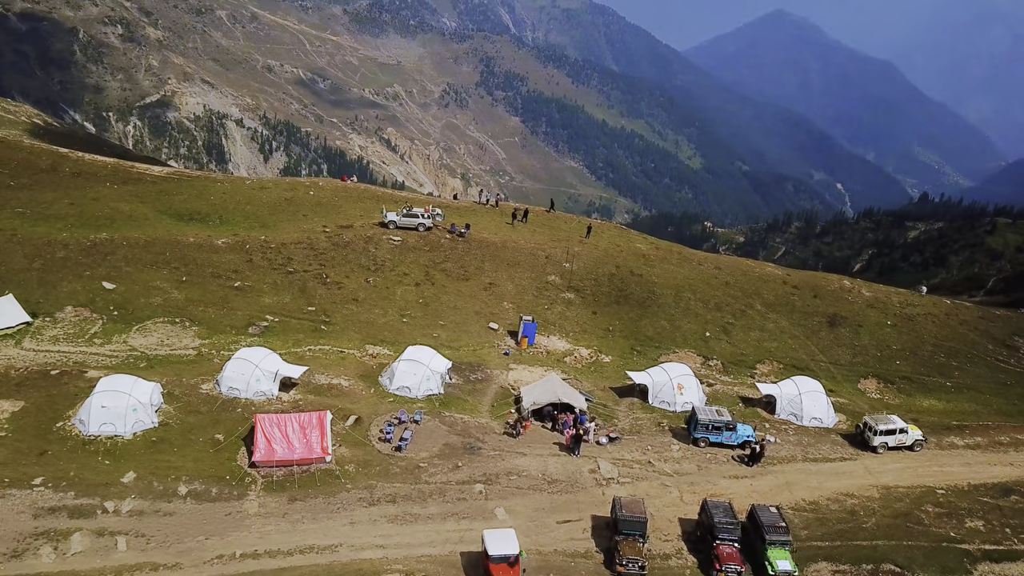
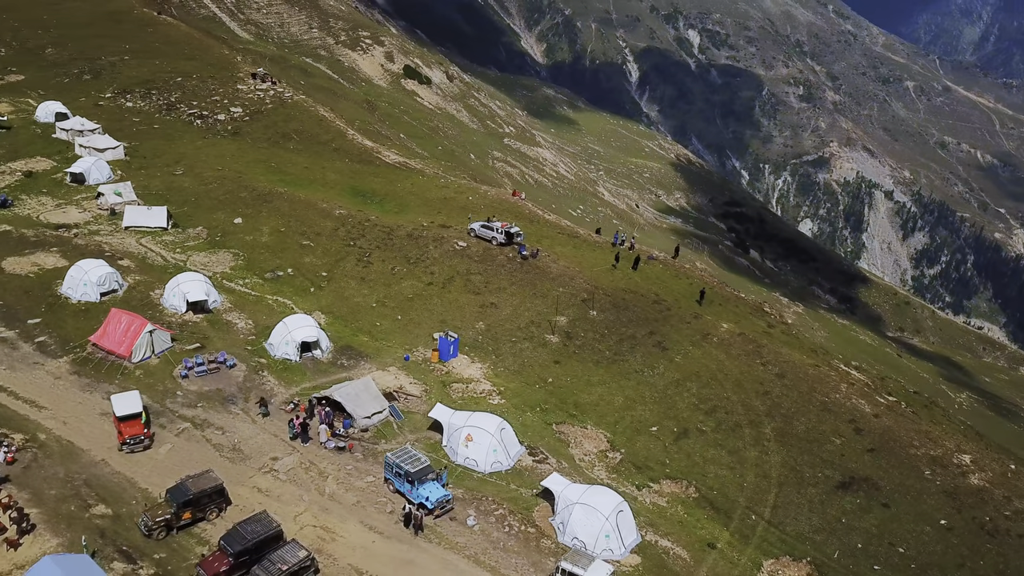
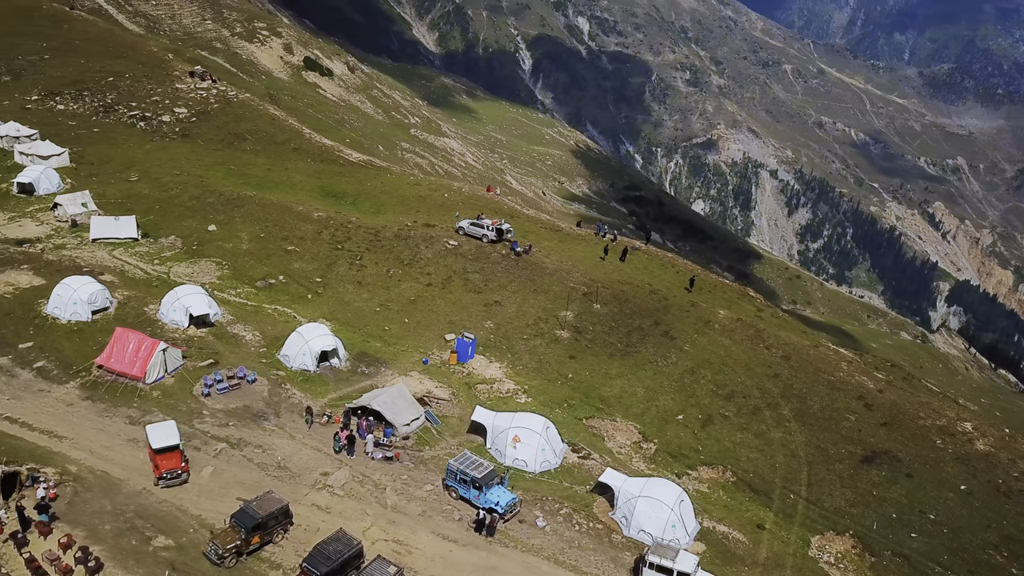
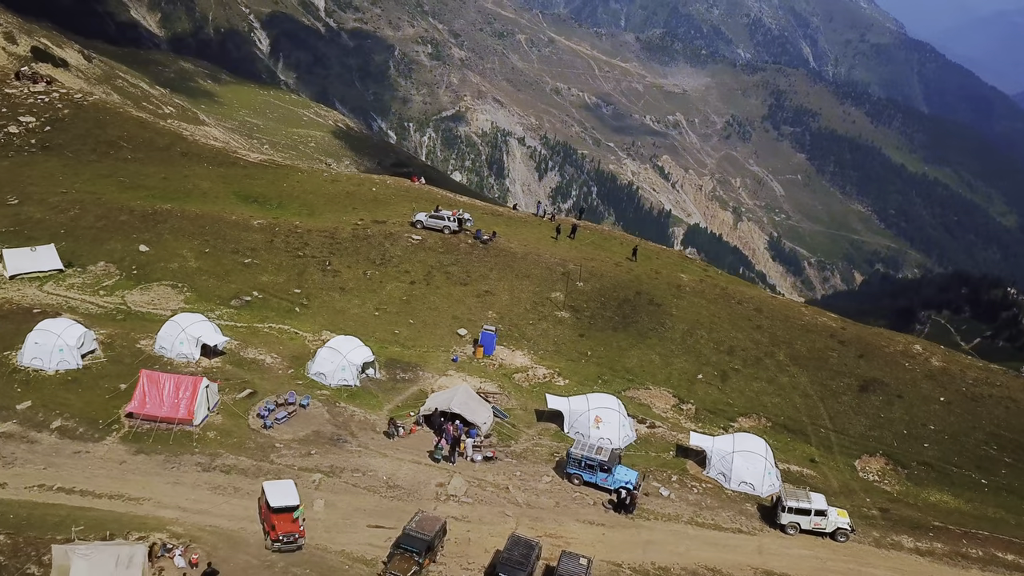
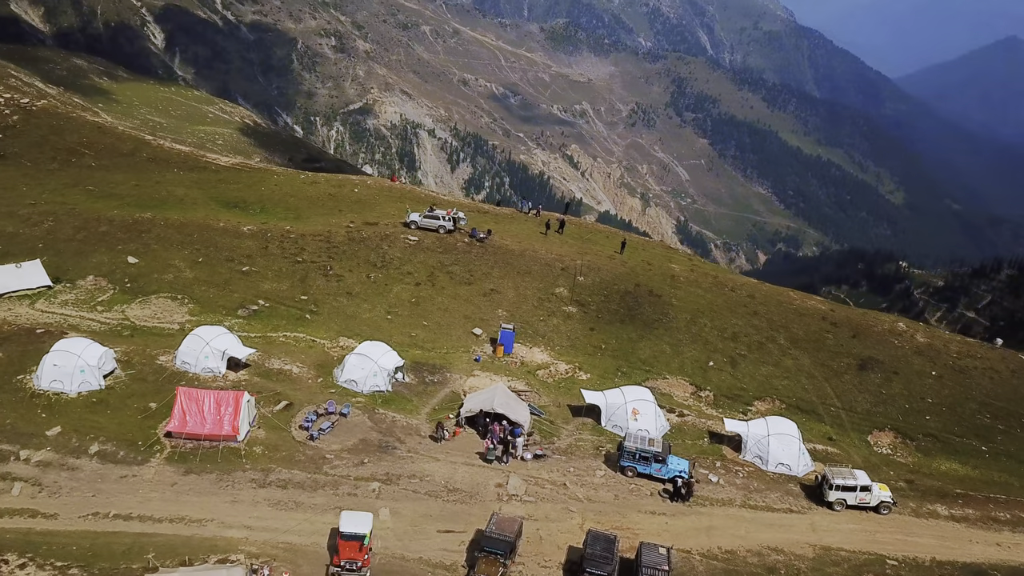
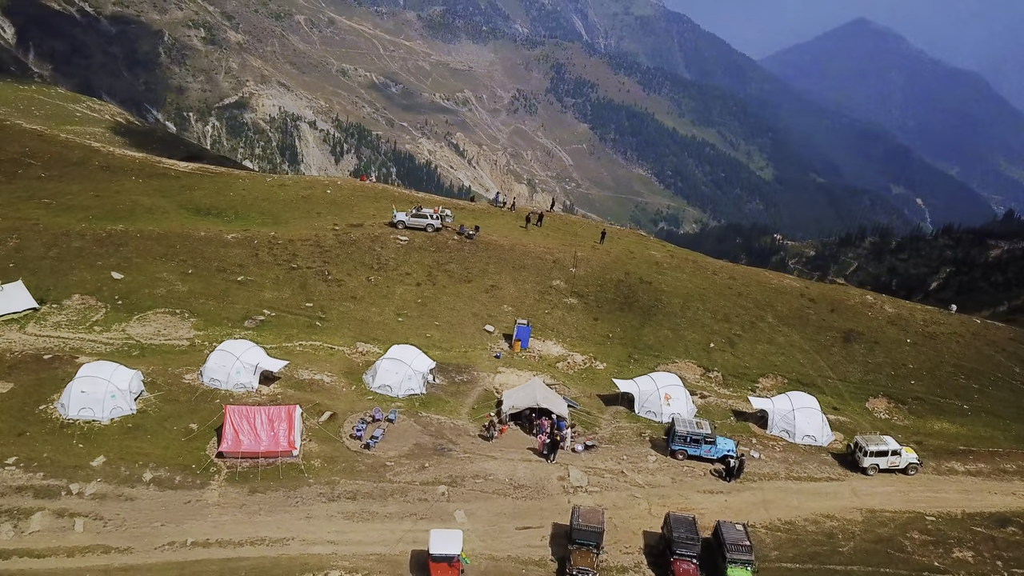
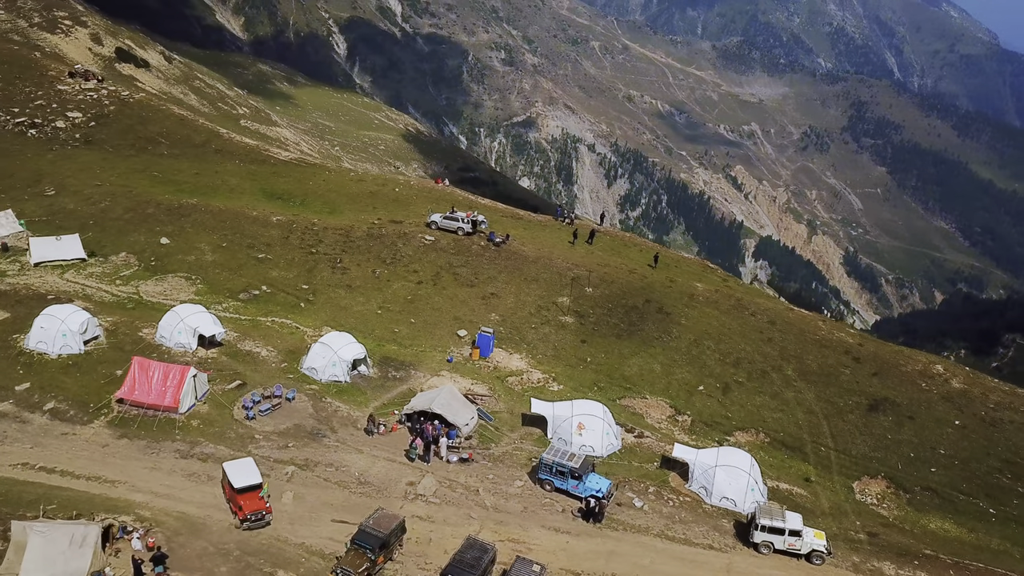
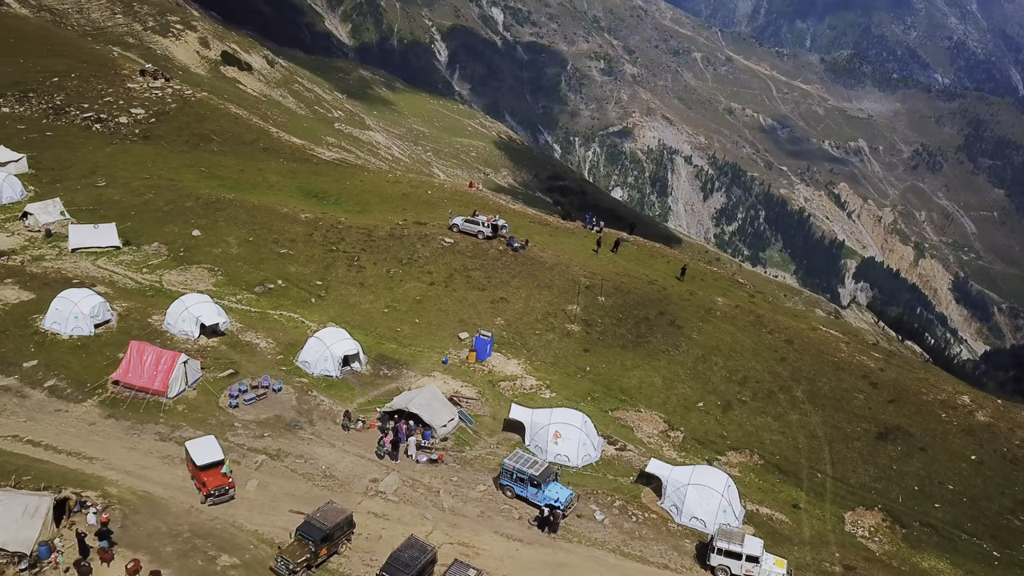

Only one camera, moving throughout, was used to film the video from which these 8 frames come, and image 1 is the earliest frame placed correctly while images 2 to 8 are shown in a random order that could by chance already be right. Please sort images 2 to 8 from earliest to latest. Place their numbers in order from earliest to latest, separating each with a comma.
6, 5, 4, 7, 8, 3, 2
